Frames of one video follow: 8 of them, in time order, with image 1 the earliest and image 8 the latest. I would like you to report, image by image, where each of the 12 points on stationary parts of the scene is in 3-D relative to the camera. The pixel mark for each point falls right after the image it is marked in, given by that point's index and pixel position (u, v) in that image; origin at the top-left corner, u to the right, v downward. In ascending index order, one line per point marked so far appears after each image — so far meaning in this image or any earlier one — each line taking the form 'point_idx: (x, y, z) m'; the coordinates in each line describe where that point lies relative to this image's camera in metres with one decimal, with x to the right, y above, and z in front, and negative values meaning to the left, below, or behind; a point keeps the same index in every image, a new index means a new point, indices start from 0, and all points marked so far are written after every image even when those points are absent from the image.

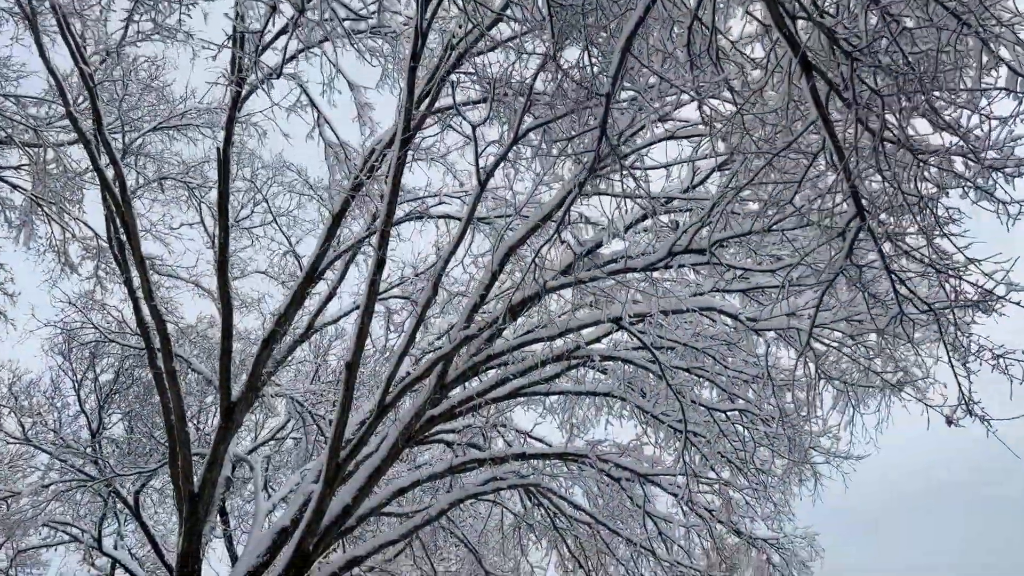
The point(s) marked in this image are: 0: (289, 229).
0: (-2.9, +0.8, +10.0) m
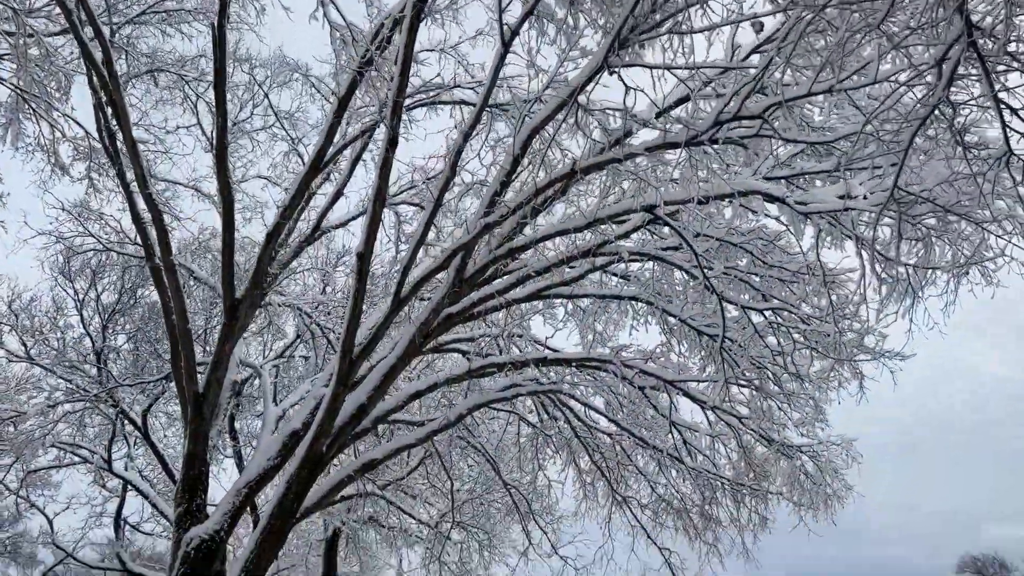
0: (-2.7, +1.9, +9.4) m
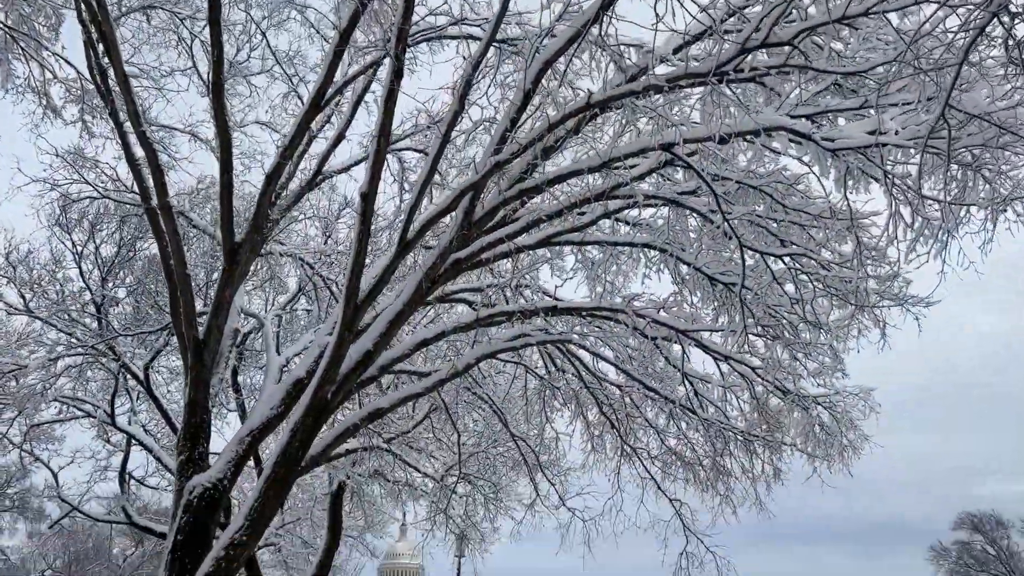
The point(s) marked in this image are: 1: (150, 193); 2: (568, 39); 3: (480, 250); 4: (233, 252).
0: (-2.6, +2.5, +9.1) m
1: (-3.1, +0.8, +6.6) m
2: (+0.4, +1.8, +5.7) m
3: (-0.3, +0.3, +6.4) m
4: (-2.2, +0.3, +6.3) m
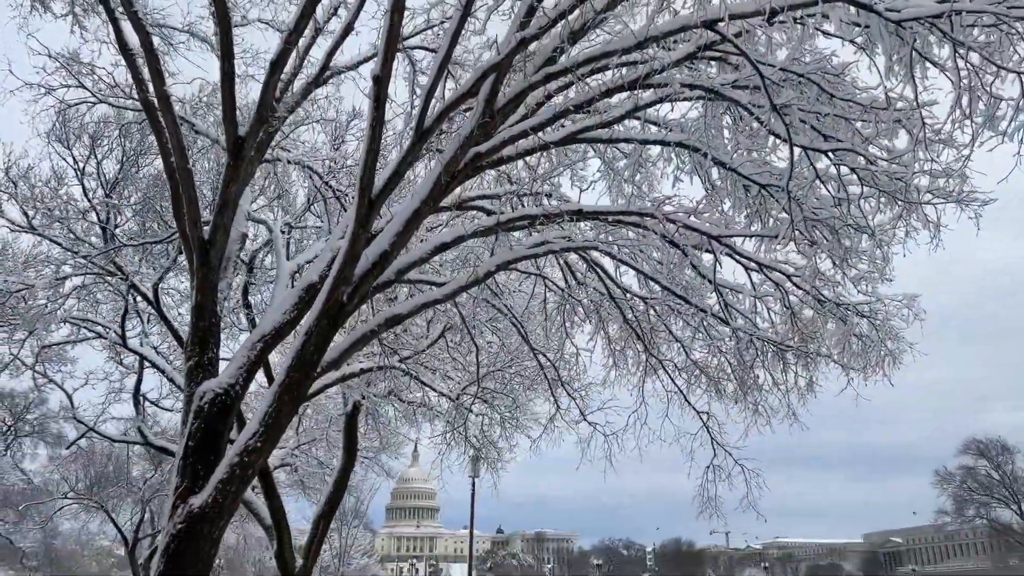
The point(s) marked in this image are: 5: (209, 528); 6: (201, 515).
0: (-2.4, +3.5, +8.4) m
1: (-2.9, +1.6, +6.1) m
2: (+0.6, +2.5, +5.1) m
3: (-0.1, +1.1, +5.9) m
4: (-2.1, +1.1, +5.9) m
5: (-1.9, -1.5, +4.9) m
6: (-1.9, -1.4, +4.9) m
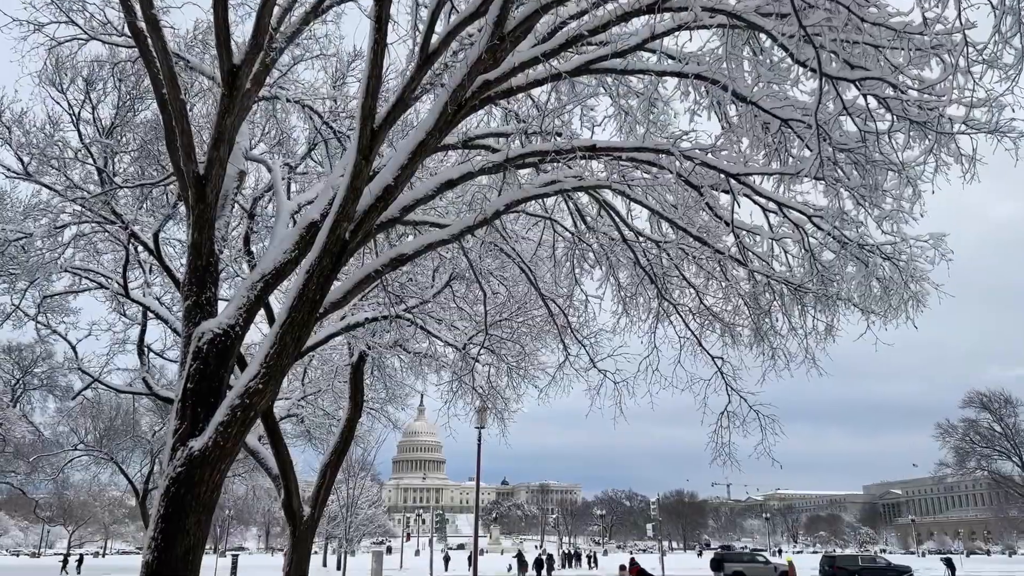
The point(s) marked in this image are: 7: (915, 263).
0: (-2.3, +4.1, +8.0) m
1: (-2.8, +2.0, +5.8) m
2: (+0.7, +2.9, +4.7) m
3: (0.0, +1.5, +5.6) m
4: (-2.0, +1.5, +5.5) m
5: (-1.8, -1.1, +4.7) m
6: (-1.9, -1.0, +4.7) m
7: (+3.4, +0.2, +6.7) m
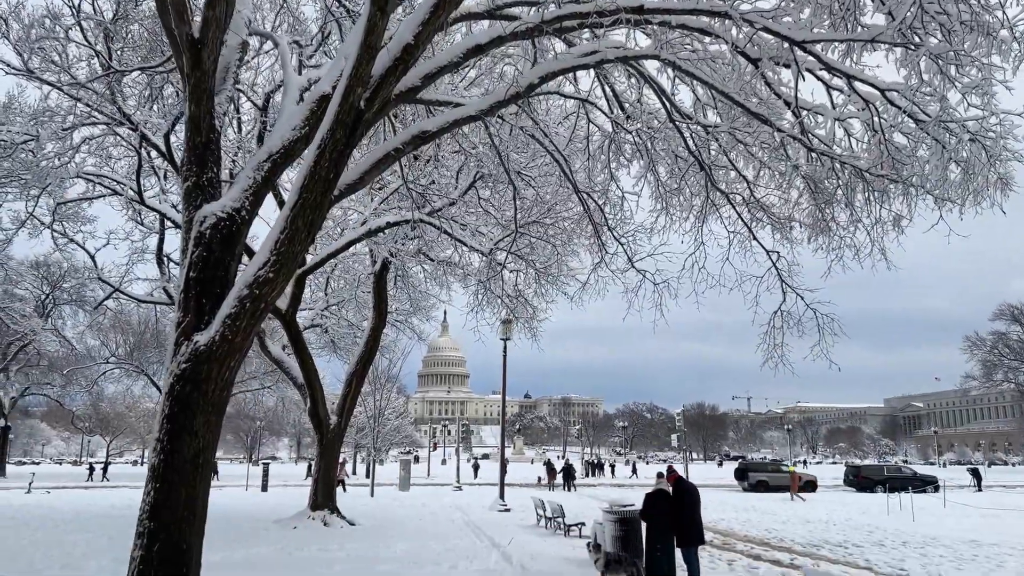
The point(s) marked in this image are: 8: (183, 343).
0: (-2.0, +5.1, +7.0) m
1: (-2.6, +2.8, +5.0) m
2: (+0.9, +3.6, +3.7) m
3: (+0.2, +2.3, +4.8) m
4: (-1.8, +2.2, +4.8) m
5: (-1.6, -0.4, +4.3) m
6: (-1.6, -0.4, +4.2) m
7: (+3.7, +1.1, +5.9) m
8: (-1.8, -0.3, +4.3) m
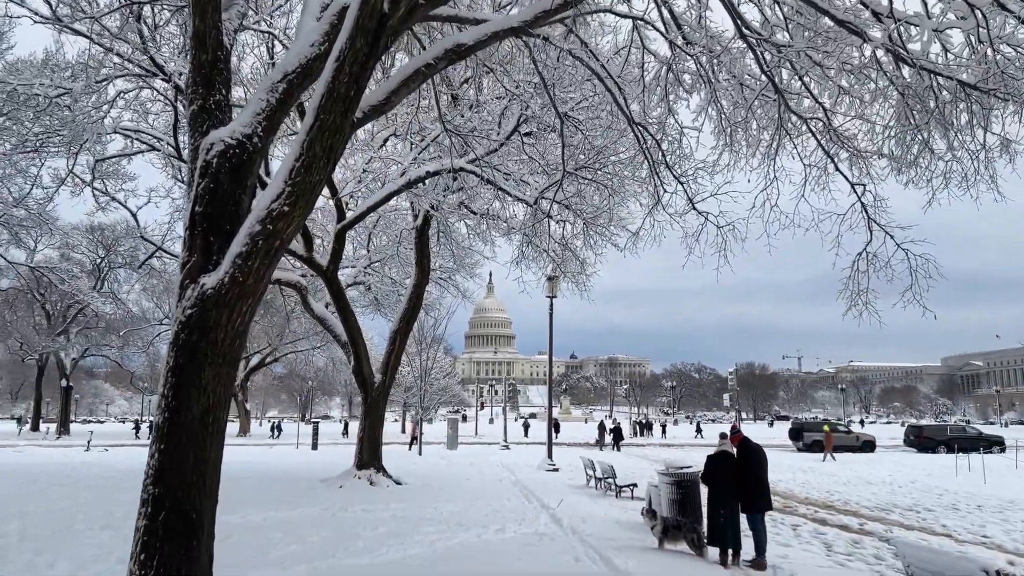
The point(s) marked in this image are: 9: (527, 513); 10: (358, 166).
0: (-1.6, +5.5, +6.2) m
1: (-2.3, +3.1, +4.4) m
2: (+1.0, +3.9, +2.9) m
3: (+0.5, +2.6, +4.0) m
4: (-1.5, +2.6, +4.2) m
5: (-1.4, -0.1, +3.7) m
6: (-1.4, 0.0, +3.7) m
7: (+4.0, +1.5, +5.0) m
8: (-1.6, 0.0, +3.8) m
9: (+0.2, -3.1, +10.7) m
10: (-2.7, +2.2, +13.9) m
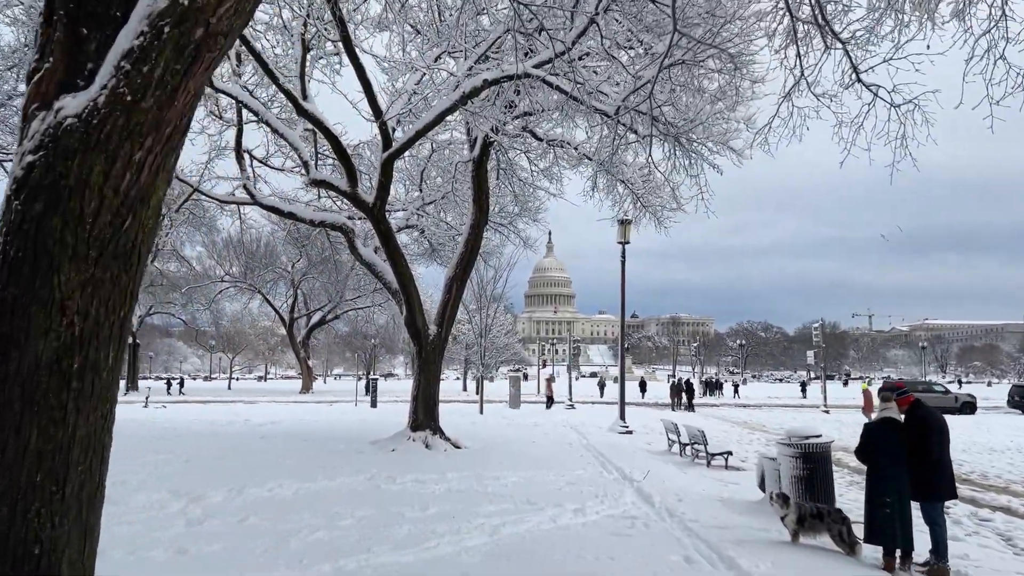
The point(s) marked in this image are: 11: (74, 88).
0: (-1.2, +6.1, +4.1) m
1: (-1.9, +3.6, +2.5) m
2: (+1.3, +4.3, +0.7) m
3: (+0.8, +3.1, +2.0) m
4: (-1.2, +3.0, +2.2) m
5: (-1.0, +0.3, +2.0) m
6: (-1.1, +0.4, +1.9) m
7: (+4.4, +2.0, +2.7) m
8: (-1.2, +0.4, +2.0) m
9: (+1.1, -2.3, +9.0) m
10: (-1.6, +3.1, +12.1) m
11: (-1.1, +0.5, +2.1) m
